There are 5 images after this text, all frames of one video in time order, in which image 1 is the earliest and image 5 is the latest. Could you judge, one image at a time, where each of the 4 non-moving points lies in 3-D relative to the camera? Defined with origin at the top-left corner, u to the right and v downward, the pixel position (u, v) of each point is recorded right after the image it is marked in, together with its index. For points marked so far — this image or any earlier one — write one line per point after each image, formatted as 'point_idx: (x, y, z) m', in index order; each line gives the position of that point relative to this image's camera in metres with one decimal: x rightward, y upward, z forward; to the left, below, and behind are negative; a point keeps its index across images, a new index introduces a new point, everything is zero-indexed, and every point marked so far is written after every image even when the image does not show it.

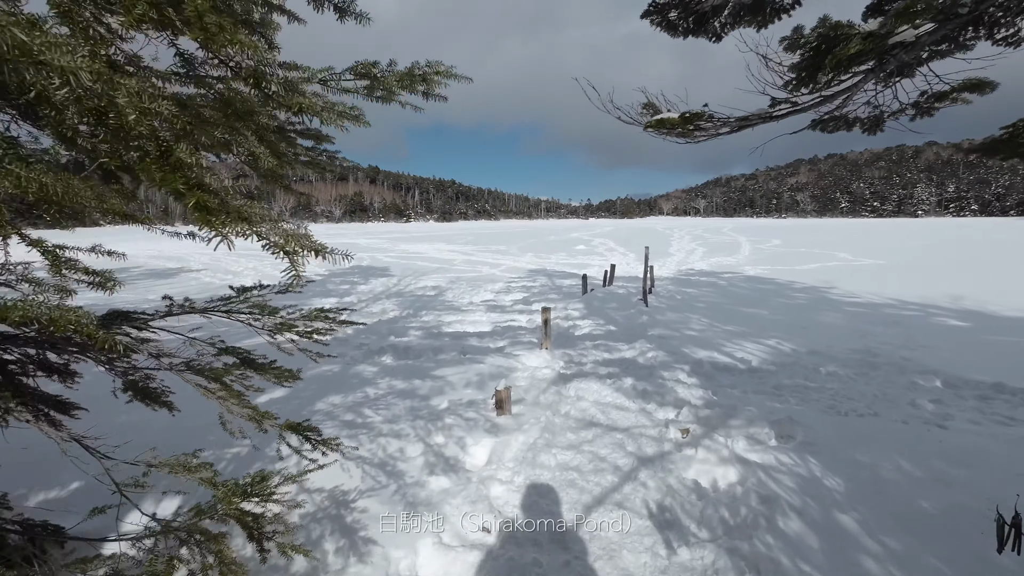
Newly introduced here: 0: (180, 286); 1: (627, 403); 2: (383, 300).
0: (-12.5, 0.0, +19.1) m
1: (+1.0, -1.0, +4.5) m
2: (-3.8, -0.4, +14.9) m
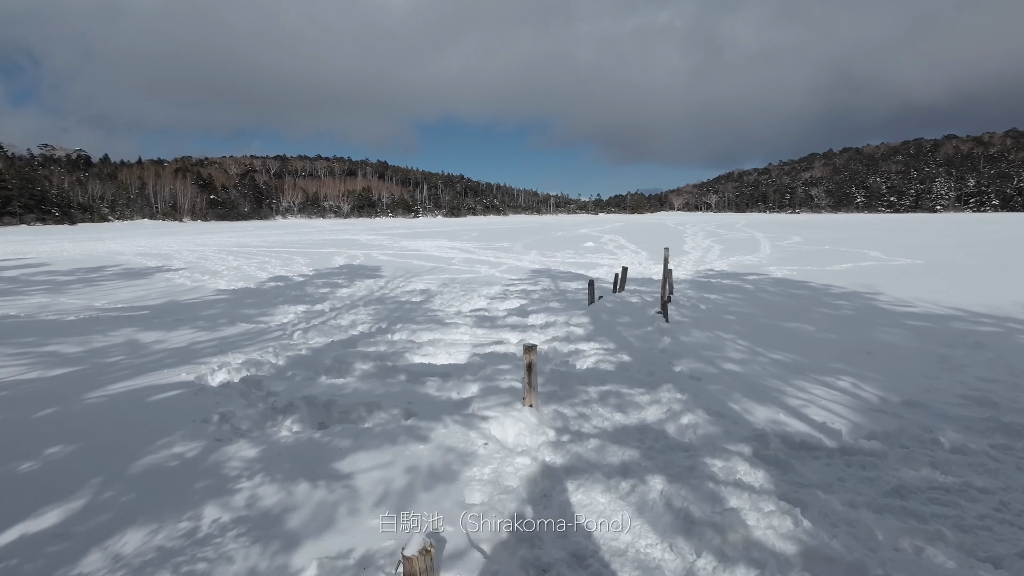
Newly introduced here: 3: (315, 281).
0: (-12.5, -0.1, +17.3) m
1: (+0.7, -1.3, +2.5) m
2: (-3.9, -0.5, +13.0) m
3: (-7.5, +0.3, +19.5) m
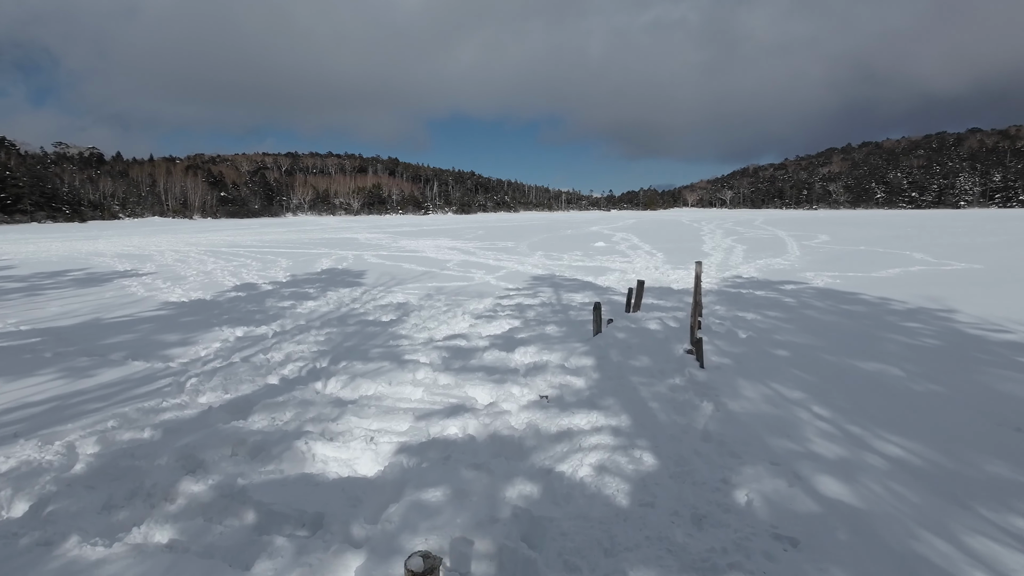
0: (-12.7, -0.4, +15.0) m
1: (+0.2, -1.8, -0.1) m
2: (-4.2, -0.9, +10.5) m
3: (-7.6, -0.1, +17.0) m
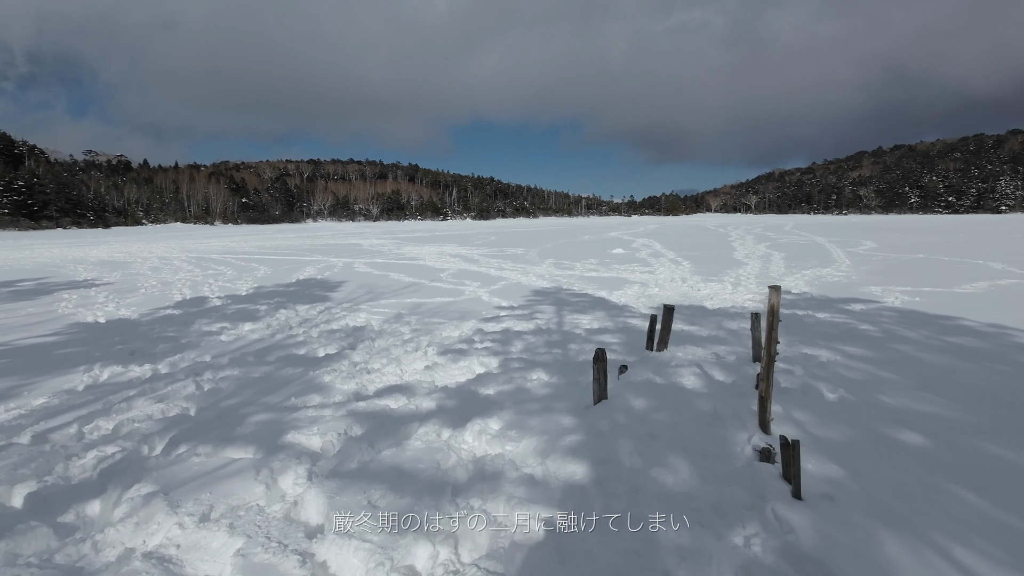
0: (-12.9, -0.8, +12.4) m
1: (-0.6, -2.0, -3.3) m
2: (-4.6, -1.3, +7.5) m
3: (-7.8, -0.5, +14.2) m
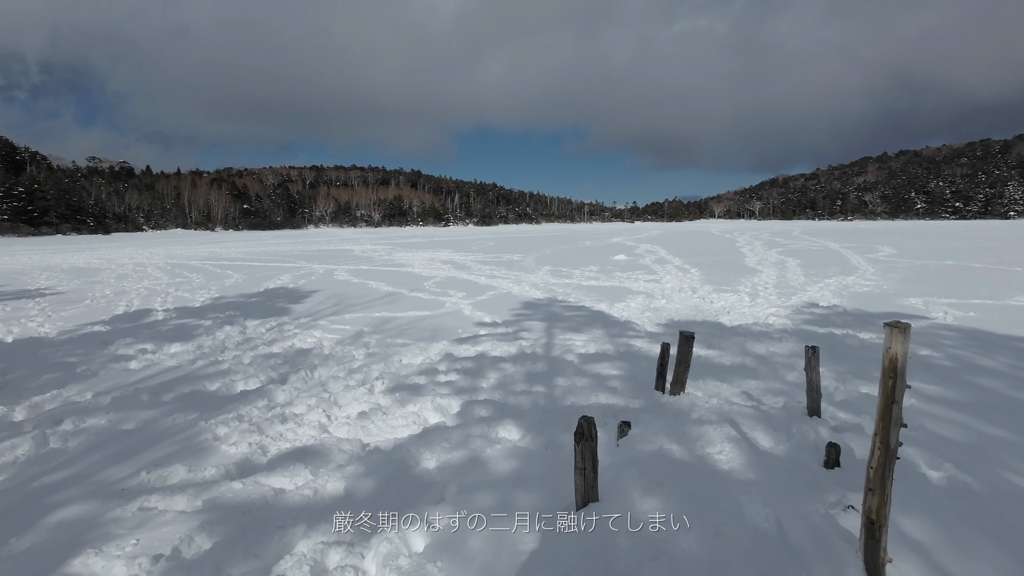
0: (-13.3, -1.1, +10.5) m
1: (-1.1, -2.1, -5.3) m
2: (-5.0, -1.5, +5.5) m
3: (-8.1, -0.8, +12.2) m
